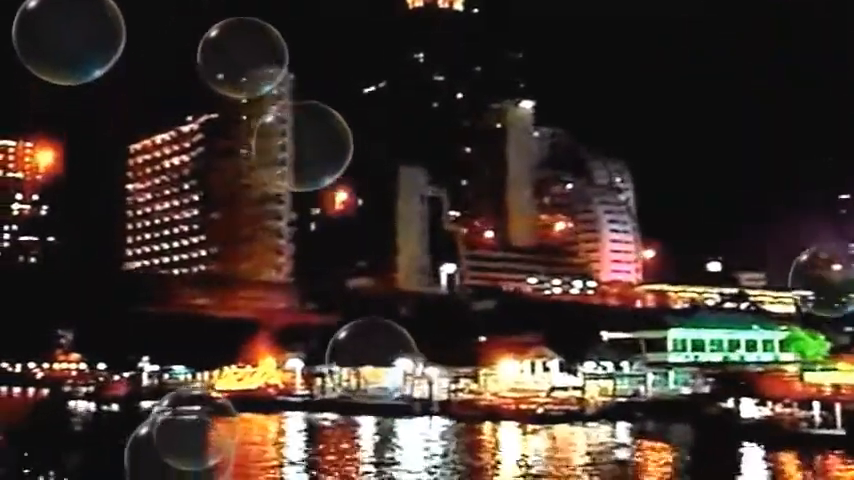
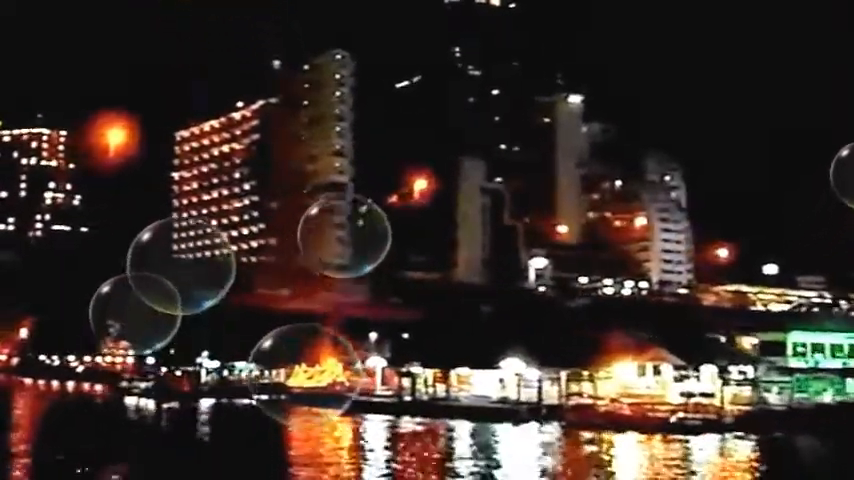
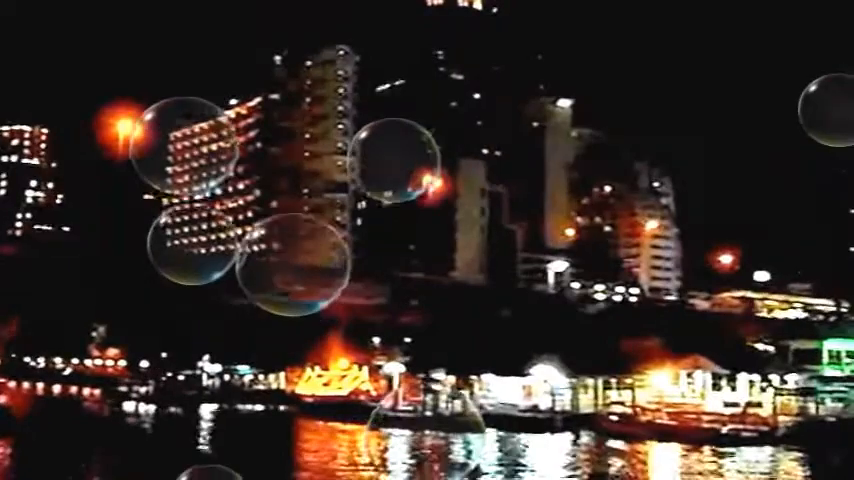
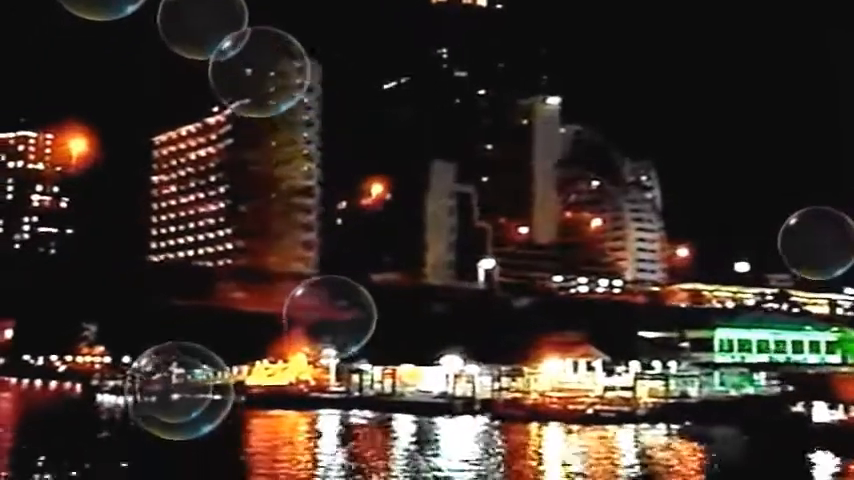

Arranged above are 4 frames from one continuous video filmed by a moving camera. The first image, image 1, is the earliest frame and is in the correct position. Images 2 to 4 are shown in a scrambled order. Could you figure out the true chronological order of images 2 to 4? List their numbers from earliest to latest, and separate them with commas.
4, 2, 3
